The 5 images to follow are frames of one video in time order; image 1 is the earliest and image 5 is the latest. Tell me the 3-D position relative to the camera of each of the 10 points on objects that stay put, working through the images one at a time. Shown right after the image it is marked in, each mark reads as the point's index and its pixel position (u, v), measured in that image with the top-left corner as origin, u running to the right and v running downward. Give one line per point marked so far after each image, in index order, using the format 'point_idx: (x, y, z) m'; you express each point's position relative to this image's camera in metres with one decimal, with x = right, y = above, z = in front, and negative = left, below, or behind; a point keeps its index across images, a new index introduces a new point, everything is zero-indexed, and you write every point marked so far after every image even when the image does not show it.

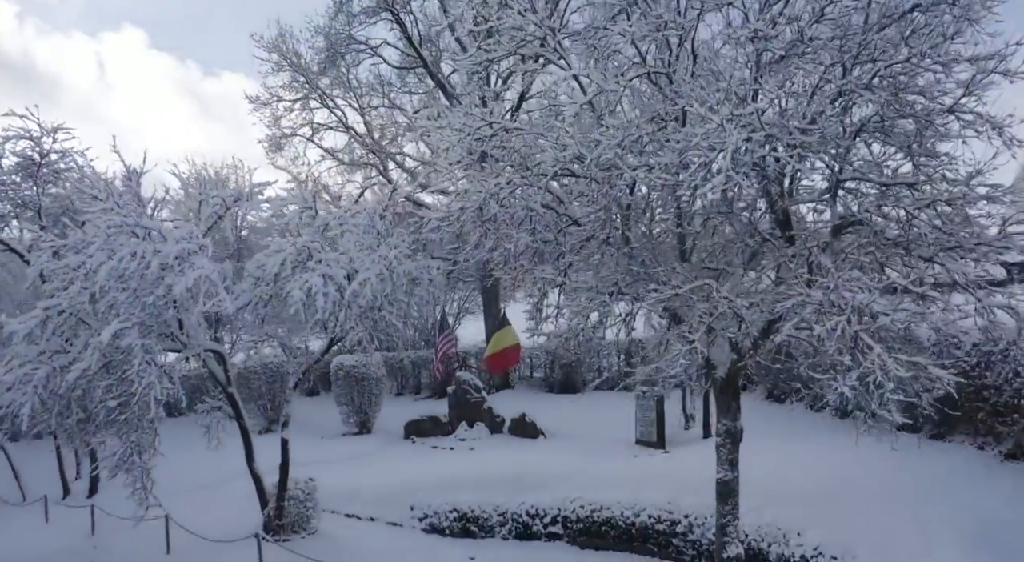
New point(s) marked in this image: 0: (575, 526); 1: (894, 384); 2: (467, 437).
0: (+0.9, -3.7, +11.8) m
1: (+3.4, -0.9, +7.2) m
2: (-0.9, -3.2, +16.5) m
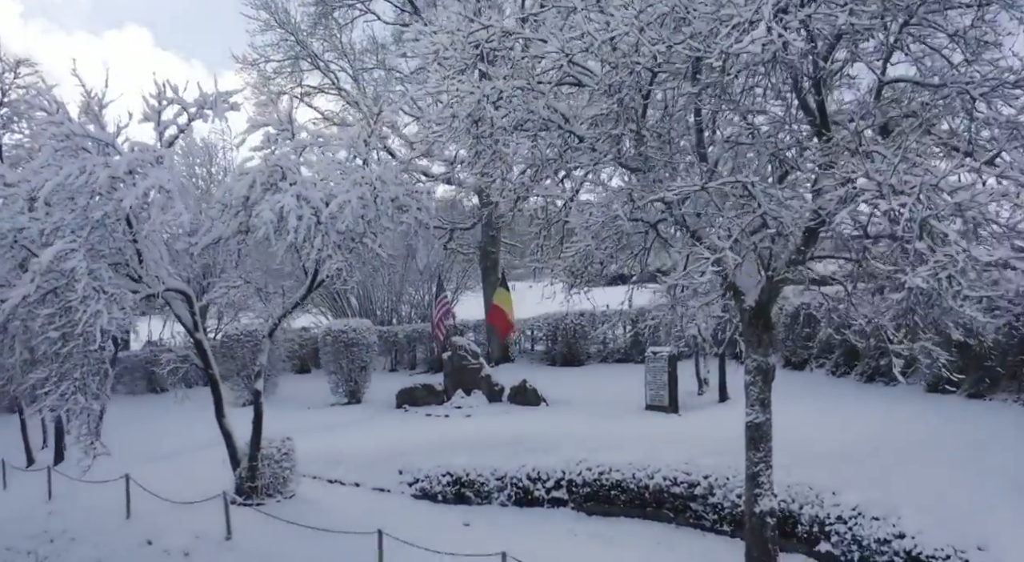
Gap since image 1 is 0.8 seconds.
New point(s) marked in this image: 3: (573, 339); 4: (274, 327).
0: (+0.9, -2.8, +10.6) m
1: (+3.4, -0.1, +6.0) m
2: (-0.9, -2.4, +15.3) m
3: (+1.5, -1.4, +19.7) m
4: (-3.2, -0.6, +10.7) m
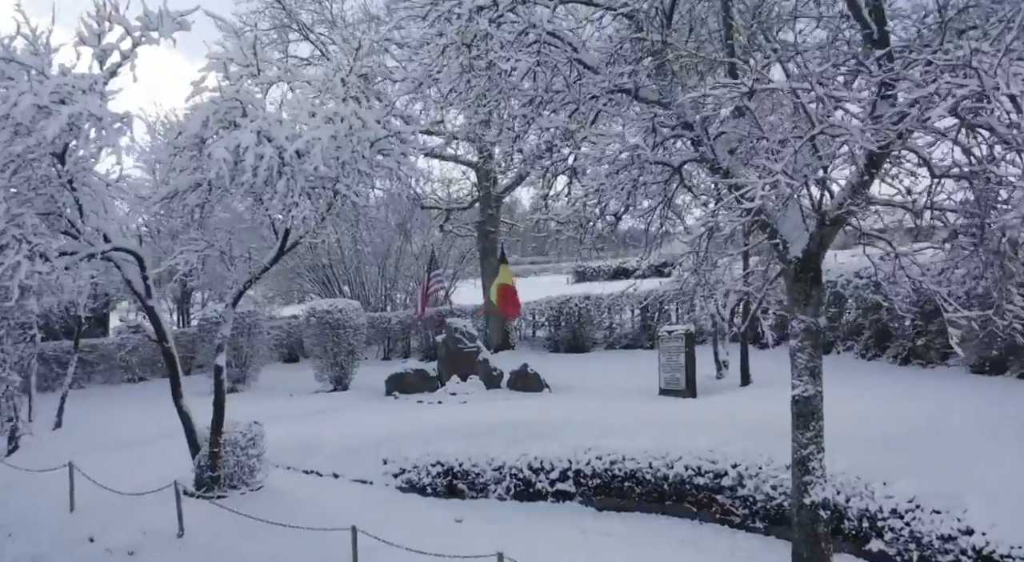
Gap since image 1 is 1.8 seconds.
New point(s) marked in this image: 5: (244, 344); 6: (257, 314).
0: (+0.9, -2.4, +9.2) m
1: (+3.4, +0.4, +4.6) m
2: (-0.9, -1.9, +14.0) m
3: (+1.5, -1.0, +18.3) m
4: (-3.2, -0.2, +9.3) m
5: (-5.8, -1.4, +17.2) m
6: (-5.7, -0.7, +17.7) m
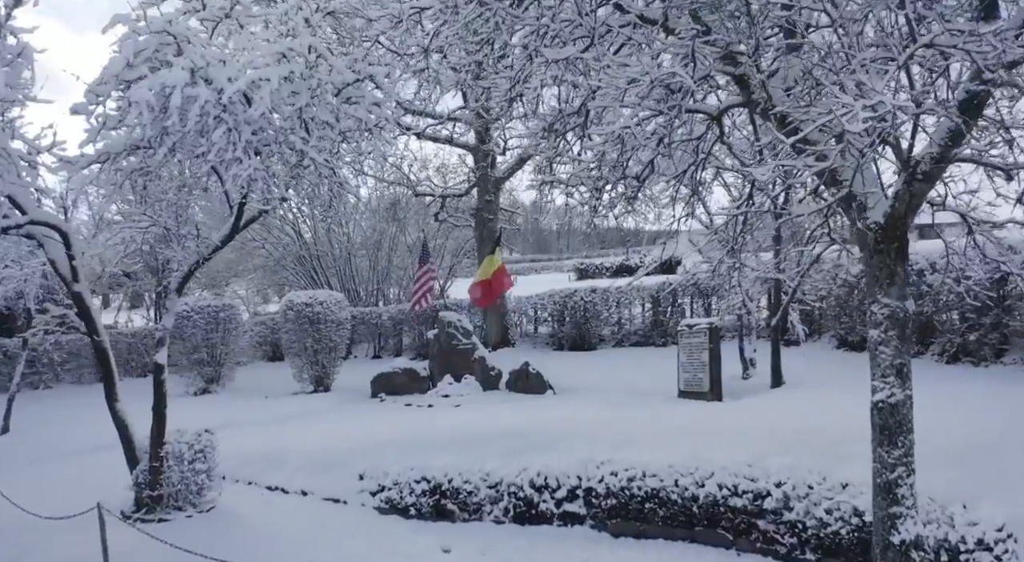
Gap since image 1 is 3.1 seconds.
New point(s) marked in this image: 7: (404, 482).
0: (+0.9, -2.2, +7.7) m
1: (+3.4, +0.6, +3.1) m
2: (-0.9, -1.8, +12.5) m
3: (+1.5, -0.8, +16.8) m
4: (-3.2, 0.0, +7.8) m
5: (-5.8, -1.2, +15.7) m
6: (-5.7, -0.6, +16.2) m
7: (-1.1, -2.1, +8.4) m
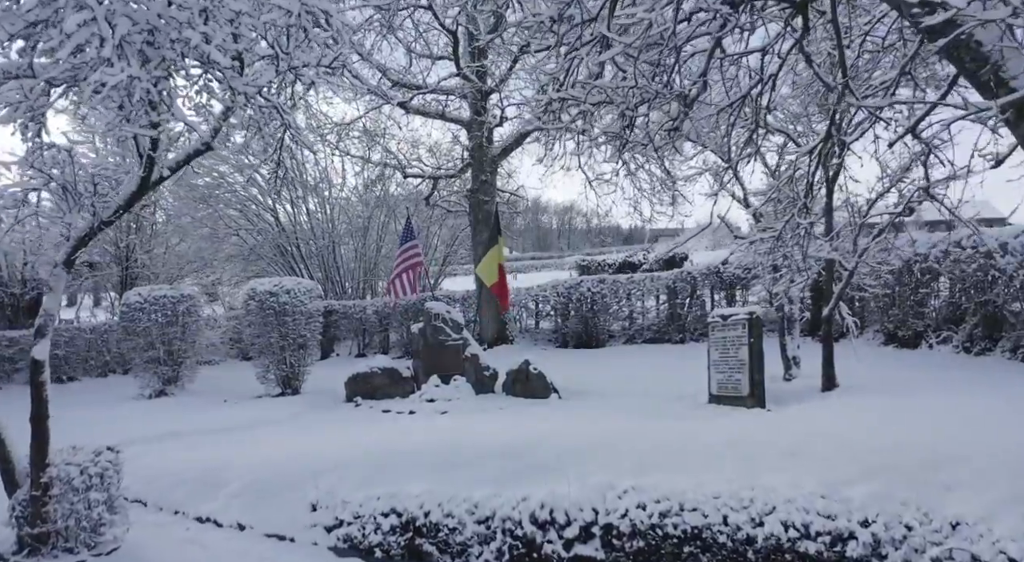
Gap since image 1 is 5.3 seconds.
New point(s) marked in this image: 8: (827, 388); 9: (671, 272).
0: (+0.9, -2.0, +5.9) m
1: (+3.3, +0.8, +1.3) m
2: (-1.0, -1.6, +10.6) m
3: (+1.5, -0.6, +15.0) m
4: (-3.3, +0.2, +6.0) m
5: (-5.9, -1.0, +13.9) m
6: (-5.7, -0.3, +14.3) m
7: (-1.2, -1.9, +6.5) m
8: (+3.5, -1.2, +8.8) m
9: (+3.0, +0.2, +14.6) m
